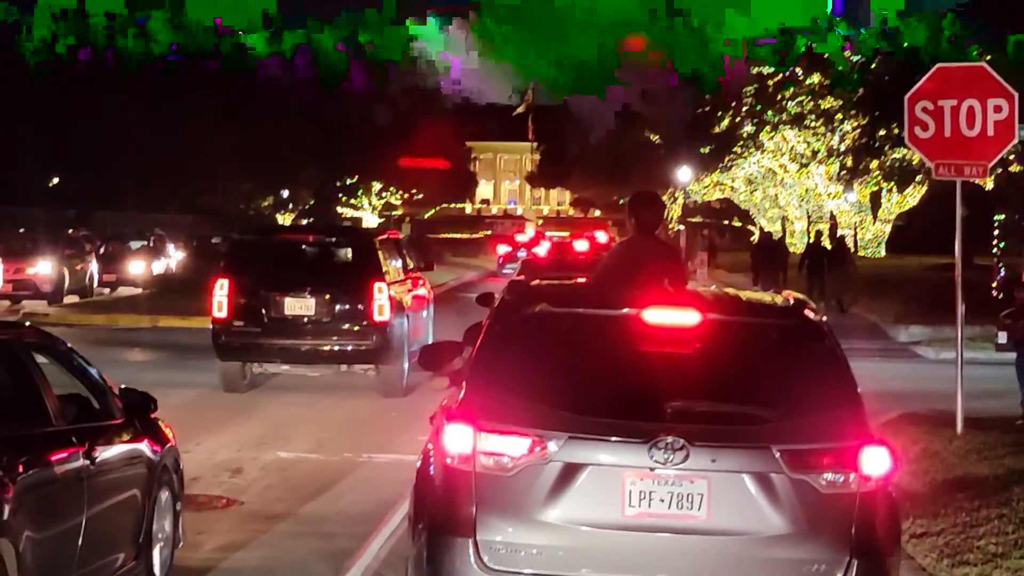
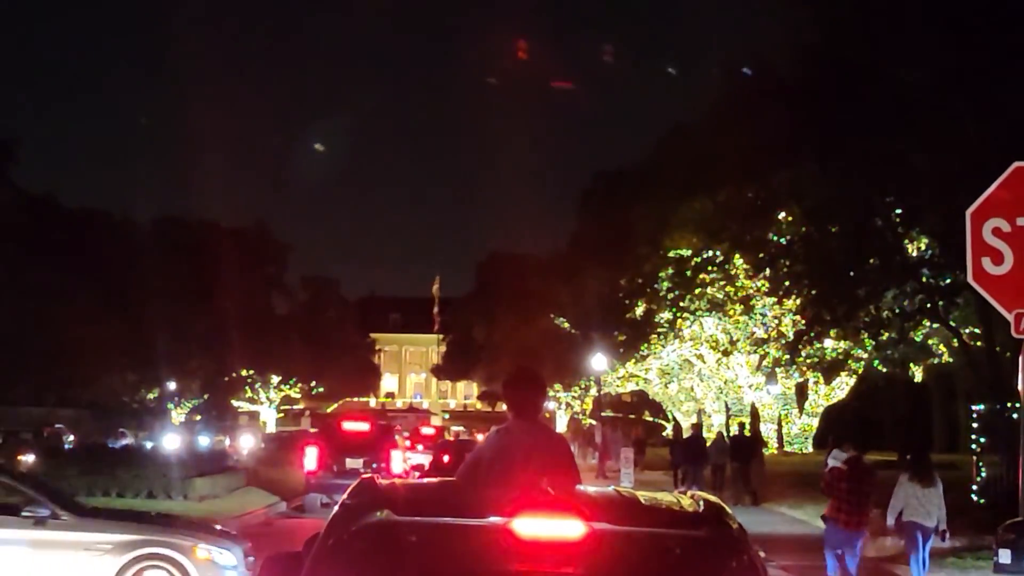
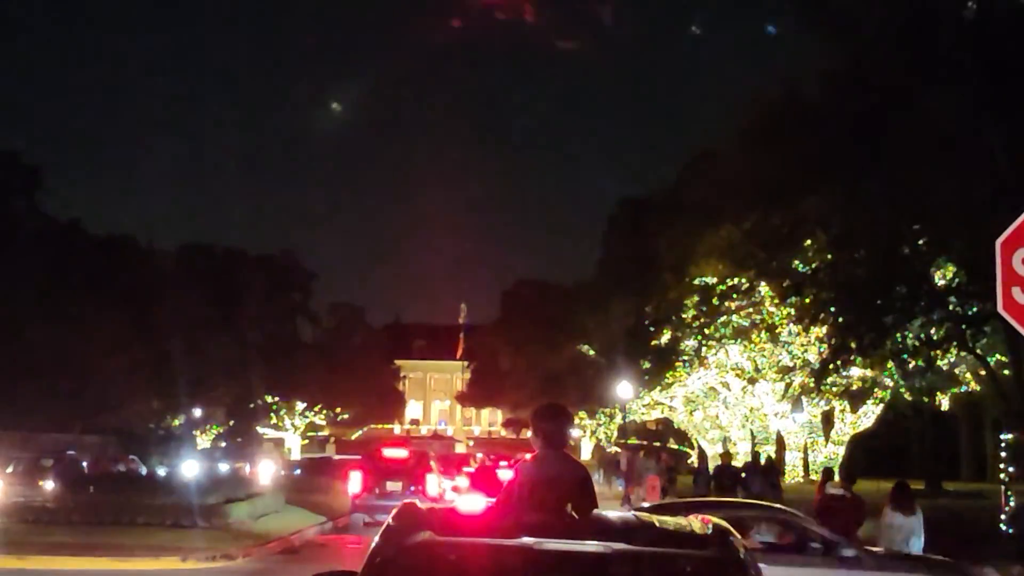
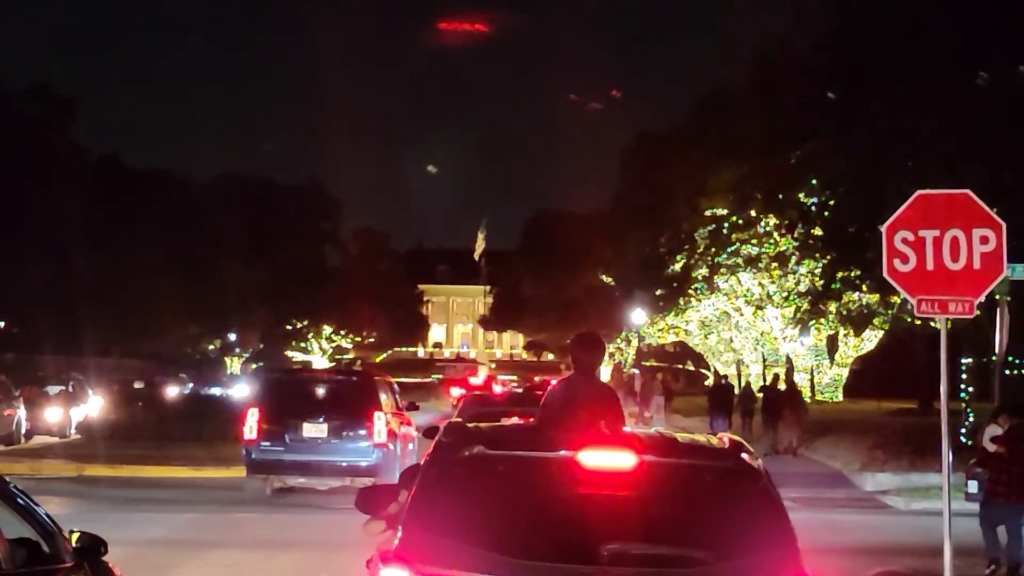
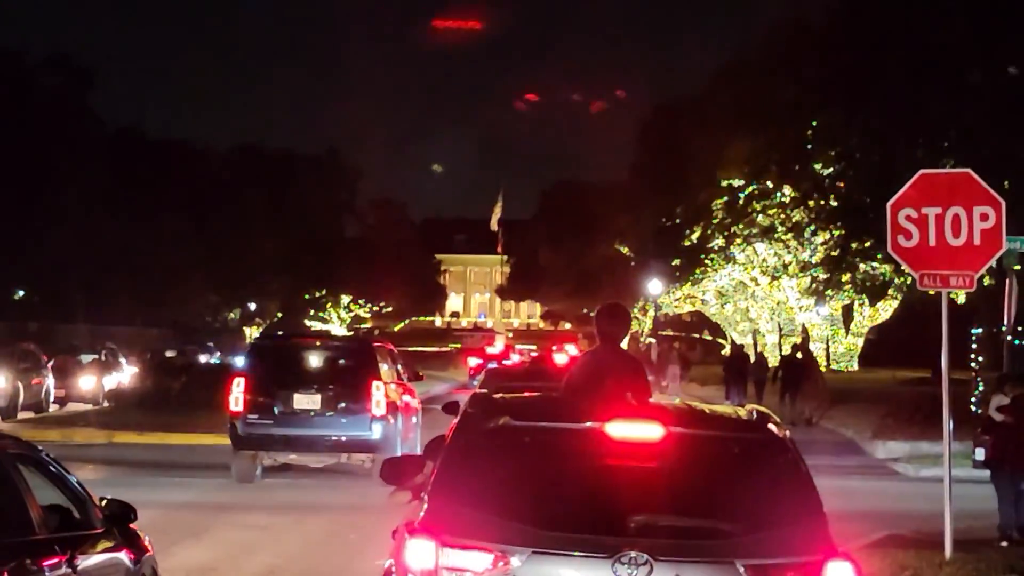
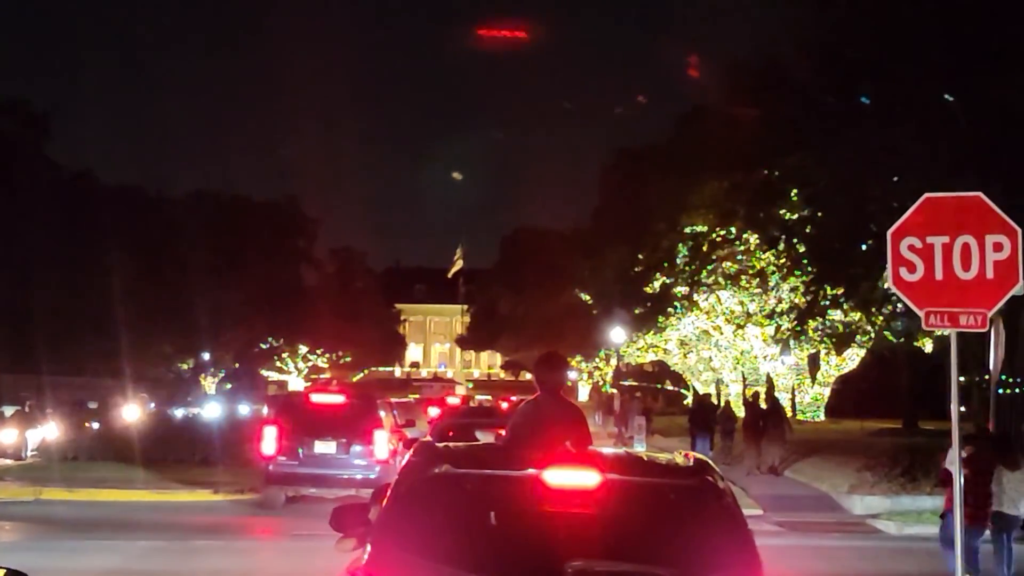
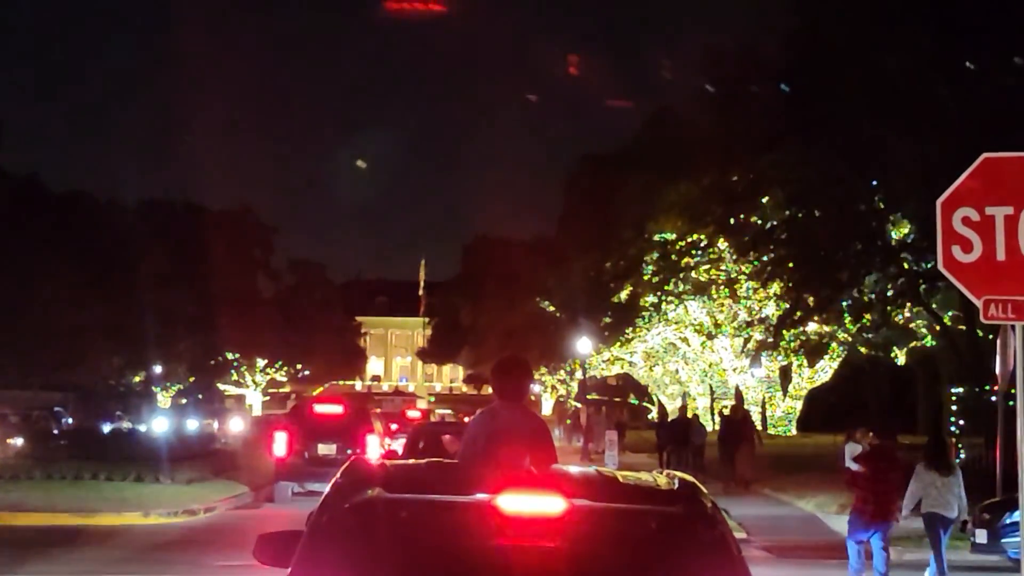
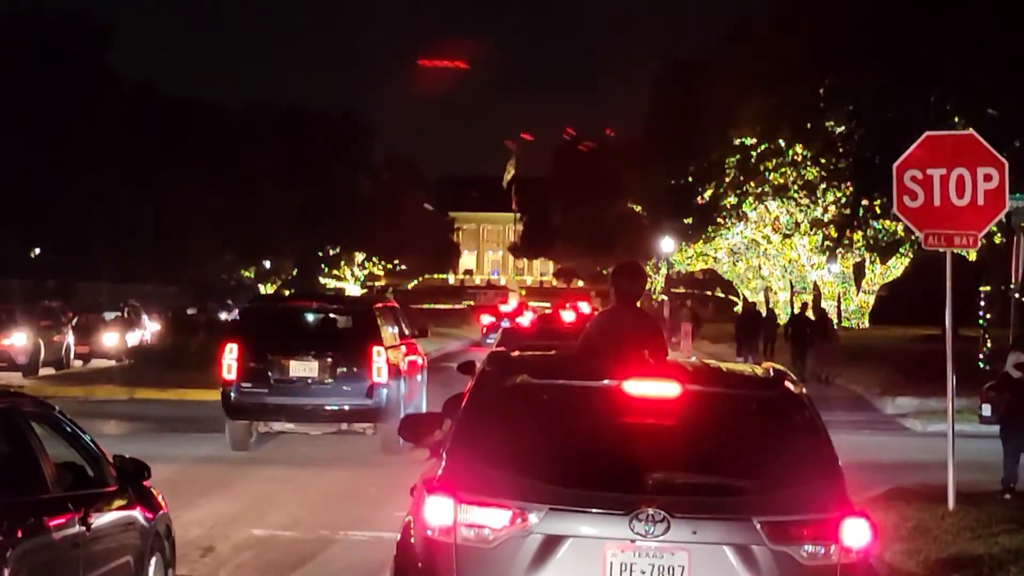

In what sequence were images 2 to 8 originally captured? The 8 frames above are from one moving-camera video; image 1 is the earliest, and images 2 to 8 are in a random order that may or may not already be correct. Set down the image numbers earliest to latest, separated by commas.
8, 5, 4, 6, 7, 2, 3
